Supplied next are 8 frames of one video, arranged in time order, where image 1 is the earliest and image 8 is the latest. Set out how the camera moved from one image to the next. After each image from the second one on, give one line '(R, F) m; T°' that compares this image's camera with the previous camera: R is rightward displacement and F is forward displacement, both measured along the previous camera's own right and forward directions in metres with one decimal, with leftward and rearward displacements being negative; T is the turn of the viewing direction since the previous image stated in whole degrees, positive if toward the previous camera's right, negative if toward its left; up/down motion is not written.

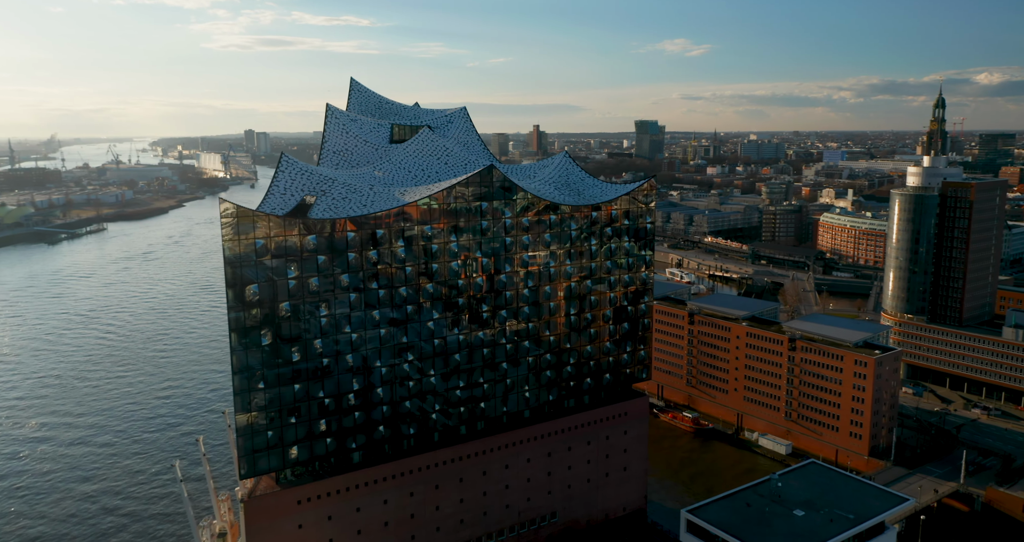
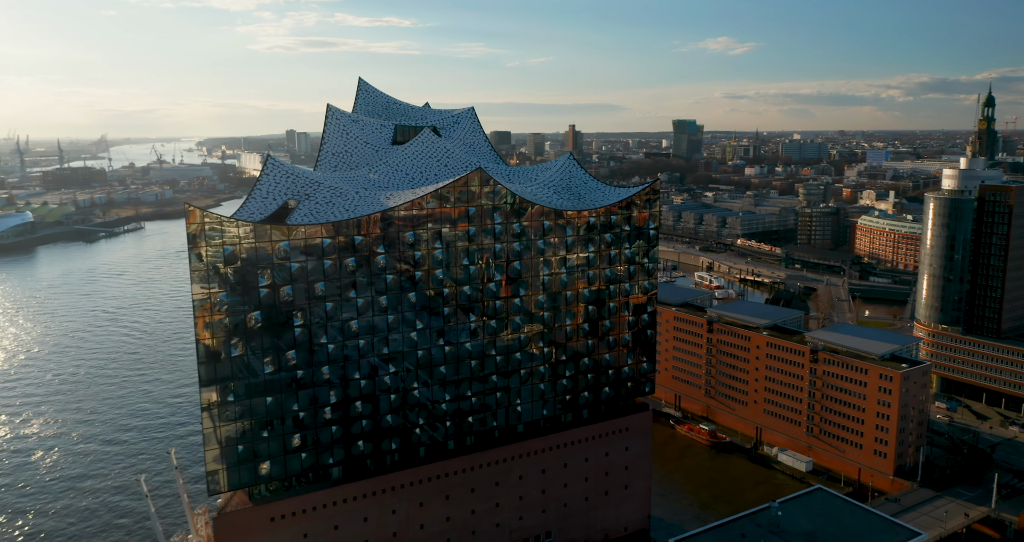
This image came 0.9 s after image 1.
(+1.6, +1.2) m; -3°
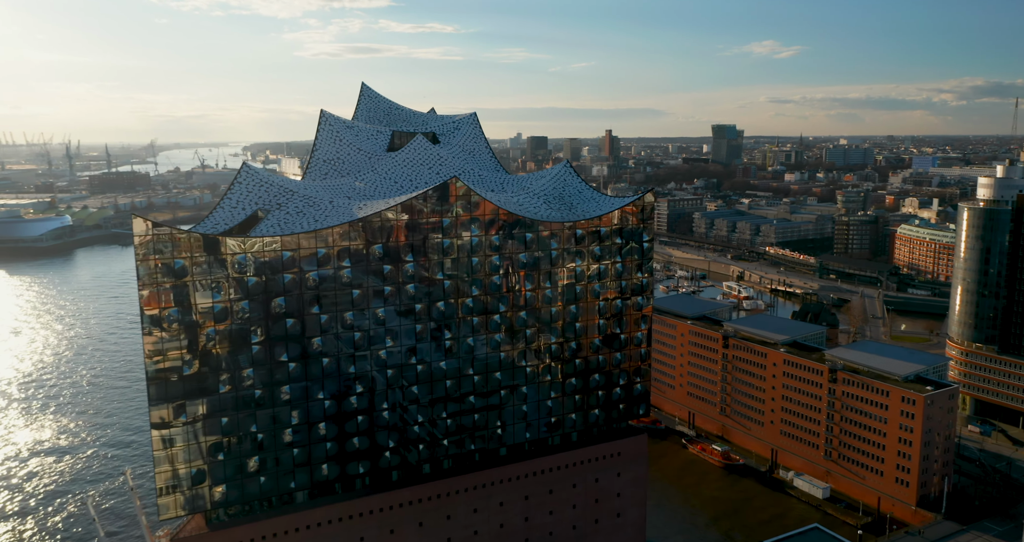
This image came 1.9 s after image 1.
(+1.9, +1.4) m; -3°
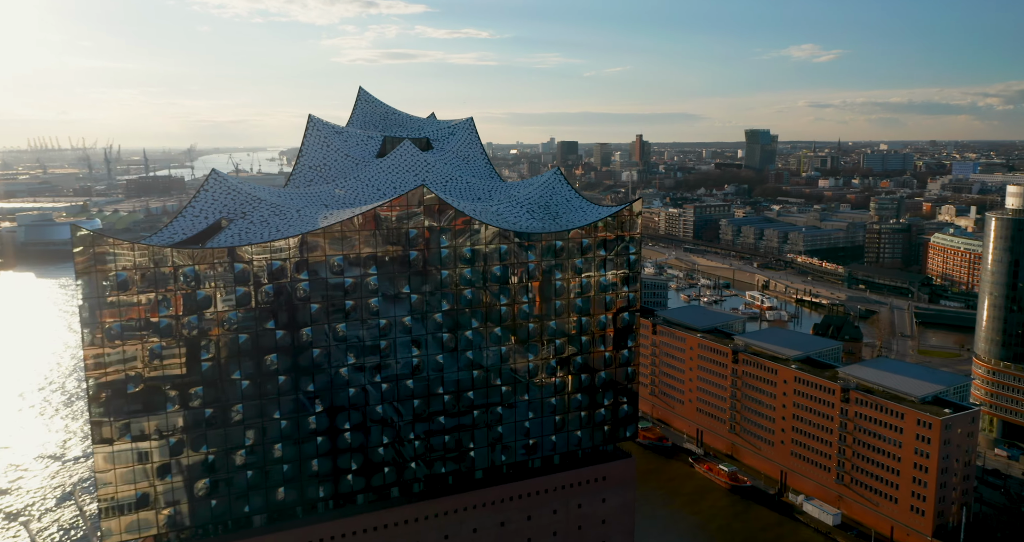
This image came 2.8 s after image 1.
(+1.8, +1.3) m; -3°
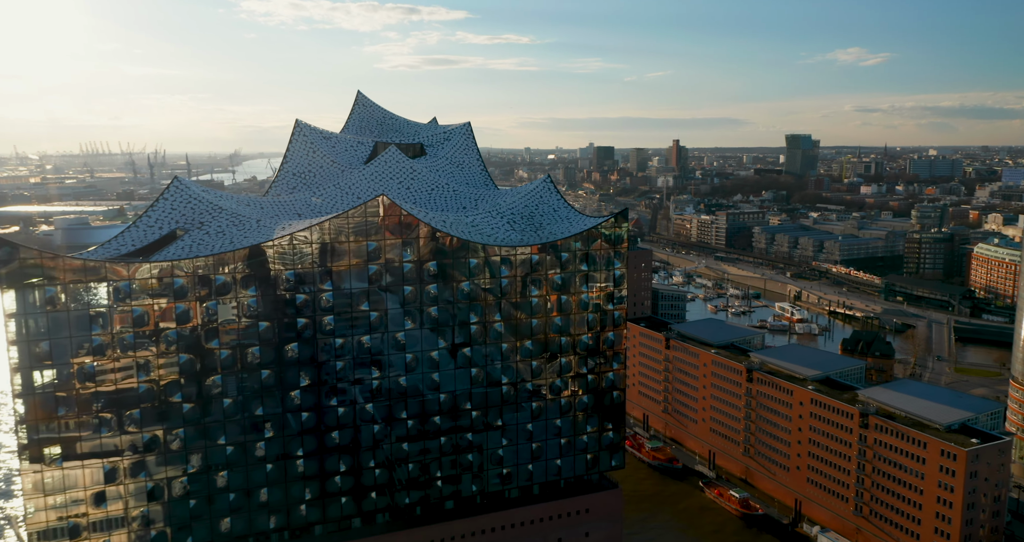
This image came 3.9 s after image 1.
(+2.0, +1.7) m; -3°
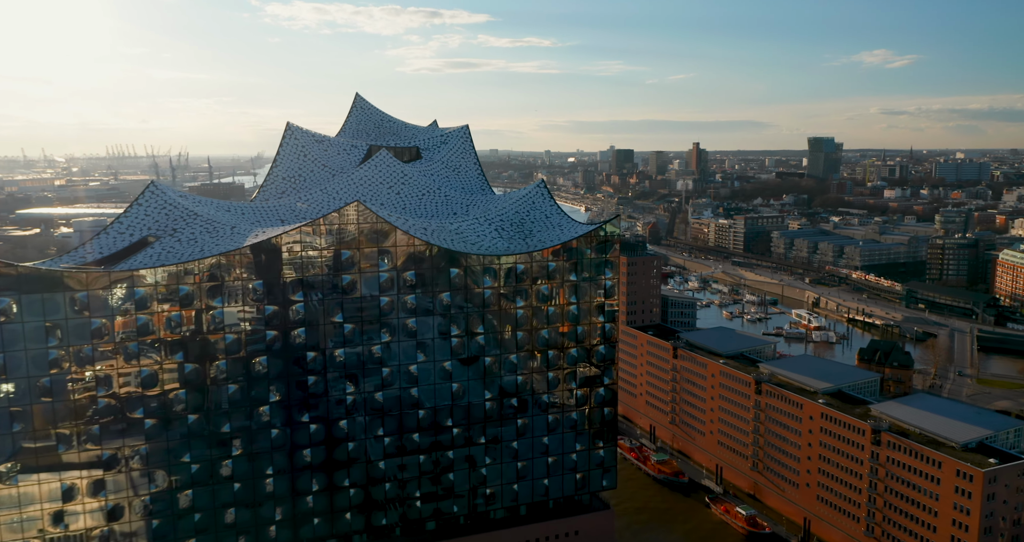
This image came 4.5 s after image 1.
(+1.0, +1.0) m; -2°
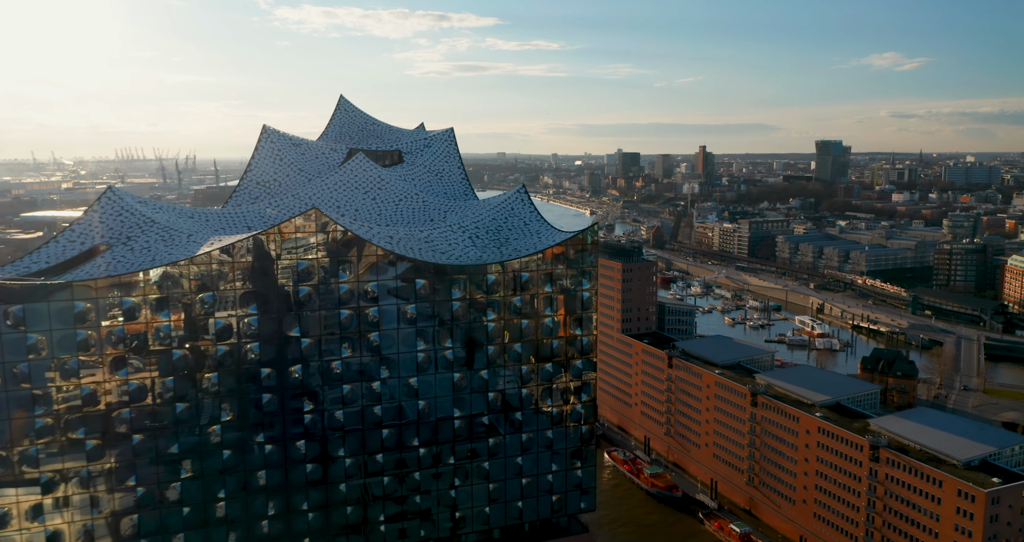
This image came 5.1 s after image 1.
(+1.0, +1.1) m; -1°
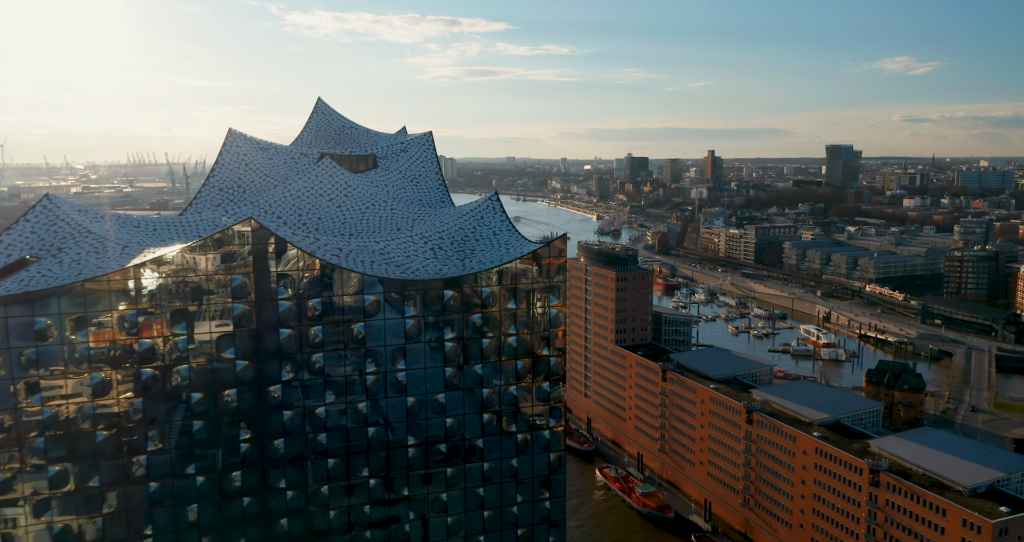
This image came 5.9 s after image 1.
(+1.3, +1.6) m; -1°
